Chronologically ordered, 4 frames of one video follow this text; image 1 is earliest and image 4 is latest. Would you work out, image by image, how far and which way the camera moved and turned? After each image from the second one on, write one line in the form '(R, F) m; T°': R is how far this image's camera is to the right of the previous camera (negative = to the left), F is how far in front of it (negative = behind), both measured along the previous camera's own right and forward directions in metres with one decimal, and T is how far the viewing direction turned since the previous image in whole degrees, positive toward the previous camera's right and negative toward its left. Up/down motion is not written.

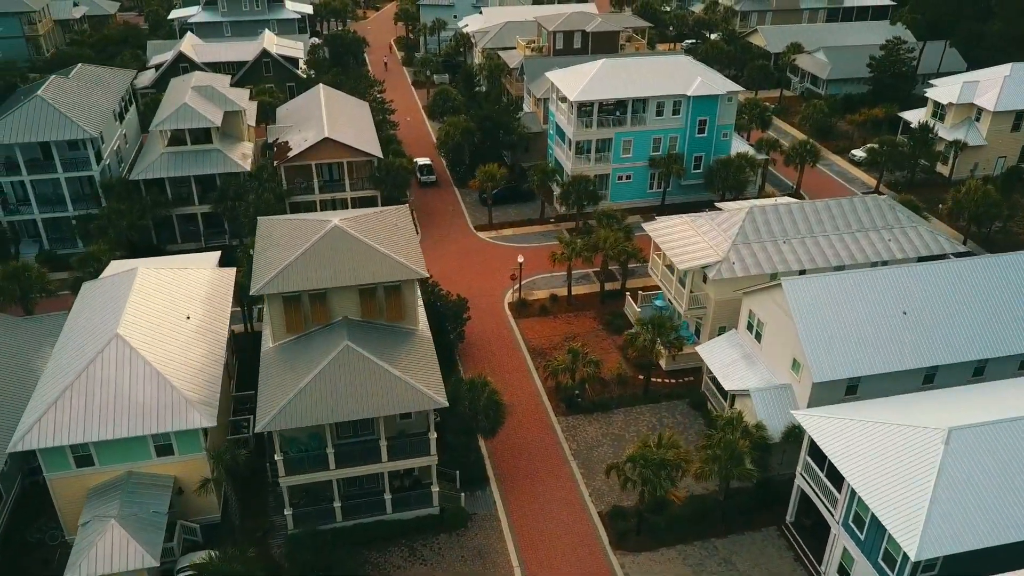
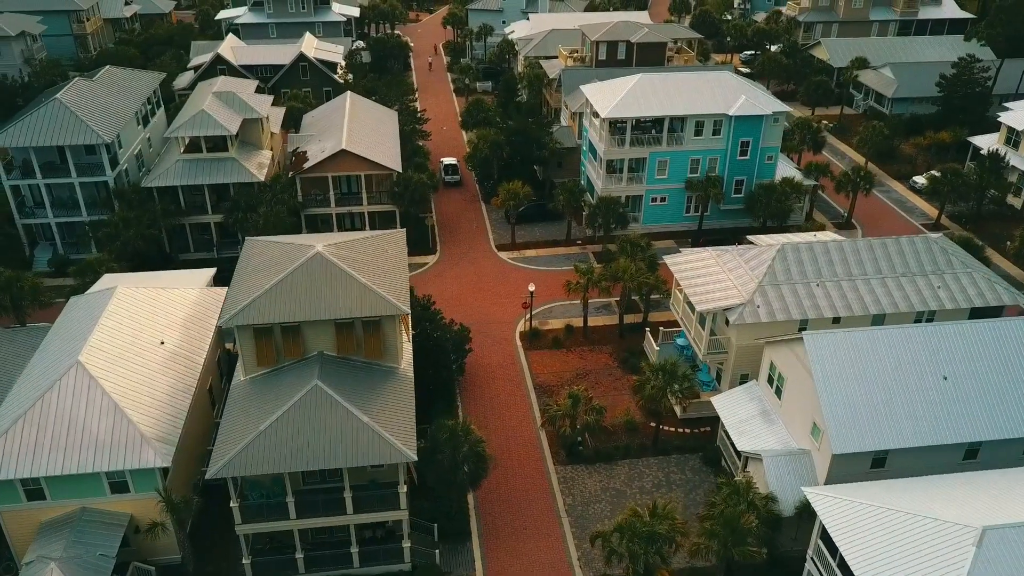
(+2.5, +2.7) m; -4°
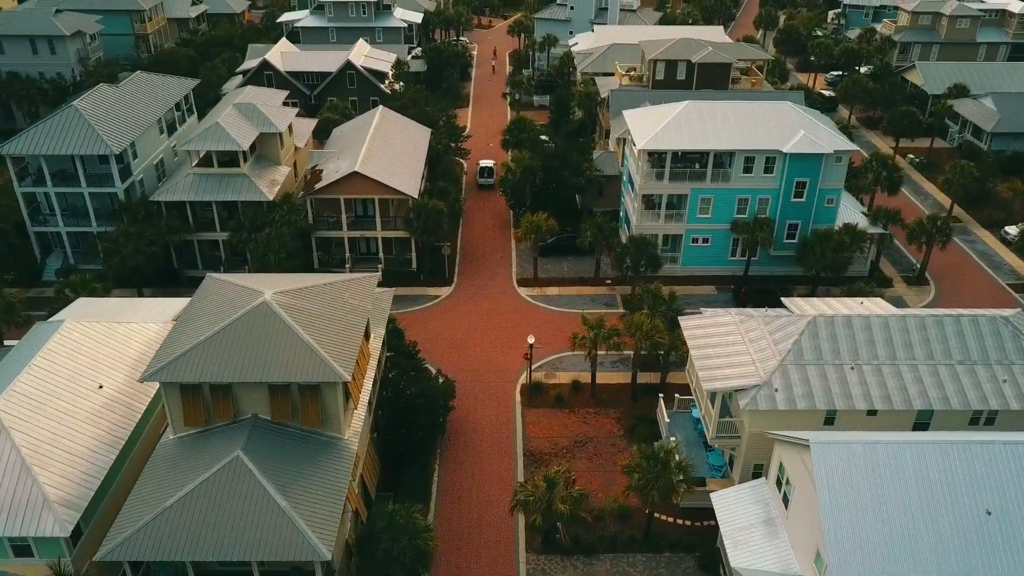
(+3.8, +4.1) m; -6°
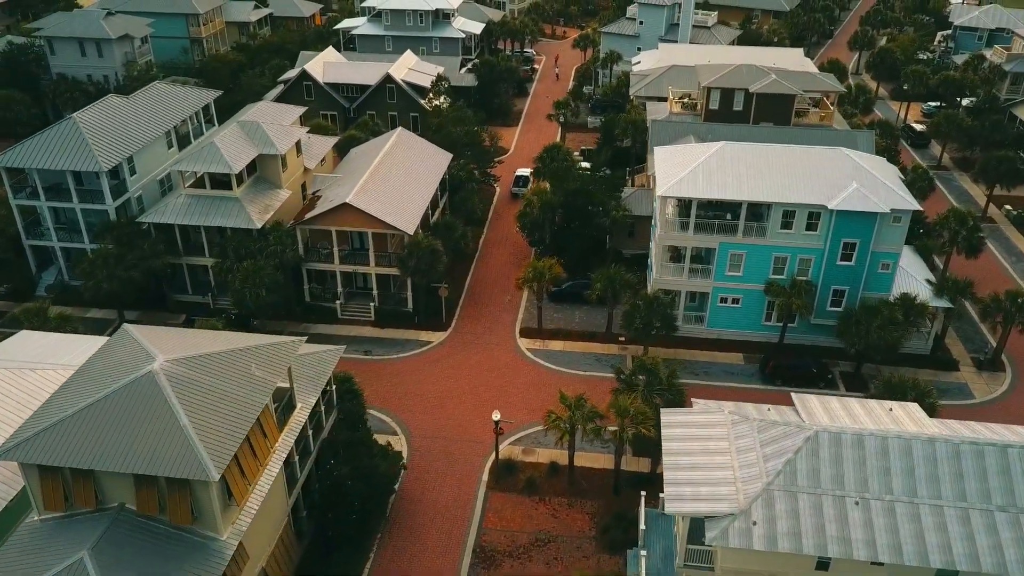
(+4.7, +4.7) m; -7°
